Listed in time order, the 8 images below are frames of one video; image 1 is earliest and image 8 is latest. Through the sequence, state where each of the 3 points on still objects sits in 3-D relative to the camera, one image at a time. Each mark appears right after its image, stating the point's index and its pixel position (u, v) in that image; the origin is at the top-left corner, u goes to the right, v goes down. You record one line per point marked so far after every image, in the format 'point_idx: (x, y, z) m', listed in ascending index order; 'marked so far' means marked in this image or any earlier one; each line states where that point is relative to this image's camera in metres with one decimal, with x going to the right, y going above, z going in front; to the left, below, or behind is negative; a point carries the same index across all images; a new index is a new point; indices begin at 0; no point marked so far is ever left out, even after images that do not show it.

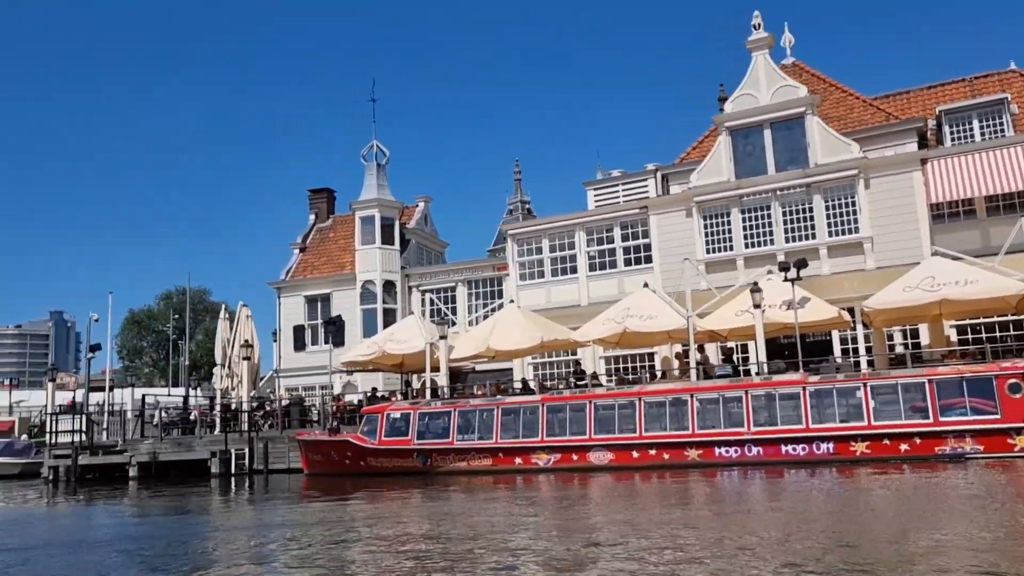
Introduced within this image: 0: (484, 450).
0: (-0.3, -3.2, +17.3) m
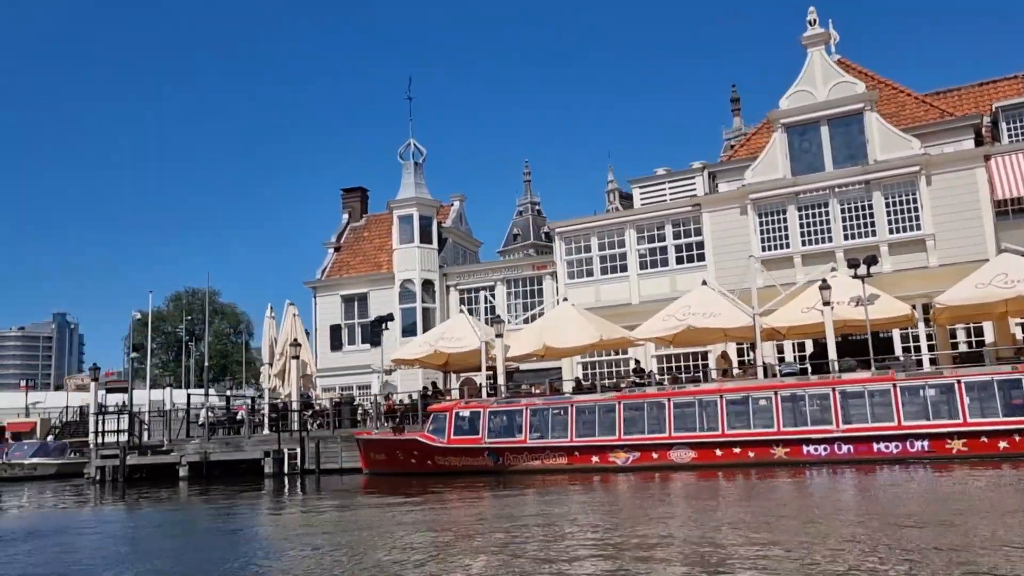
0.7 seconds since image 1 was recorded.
0: (+1.1, -3.2, +17.0) m
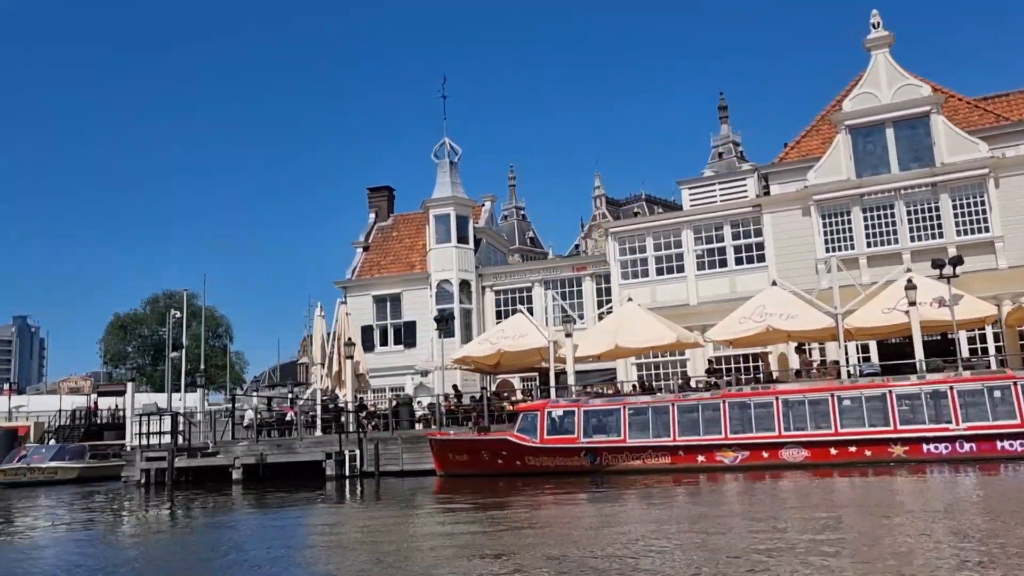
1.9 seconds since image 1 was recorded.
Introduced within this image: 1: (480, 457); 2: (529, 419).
0: (+3.0, -3.1, +16.8) m
1: (-0.6, -3.6, +18.4) m
2: (+0.4, -2.7, +17.8) m
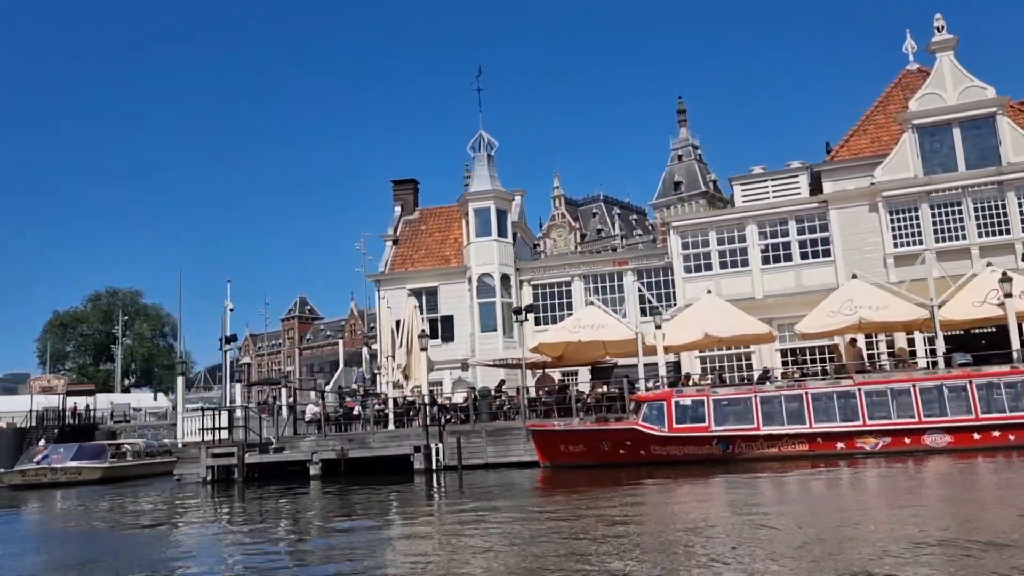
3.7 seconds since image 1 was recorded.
0: (+5.6, -2.9, +17.0) m
1: (+1.9, -3.4, +18.3) m
2: (+3.0, -2.5, +17.8) m
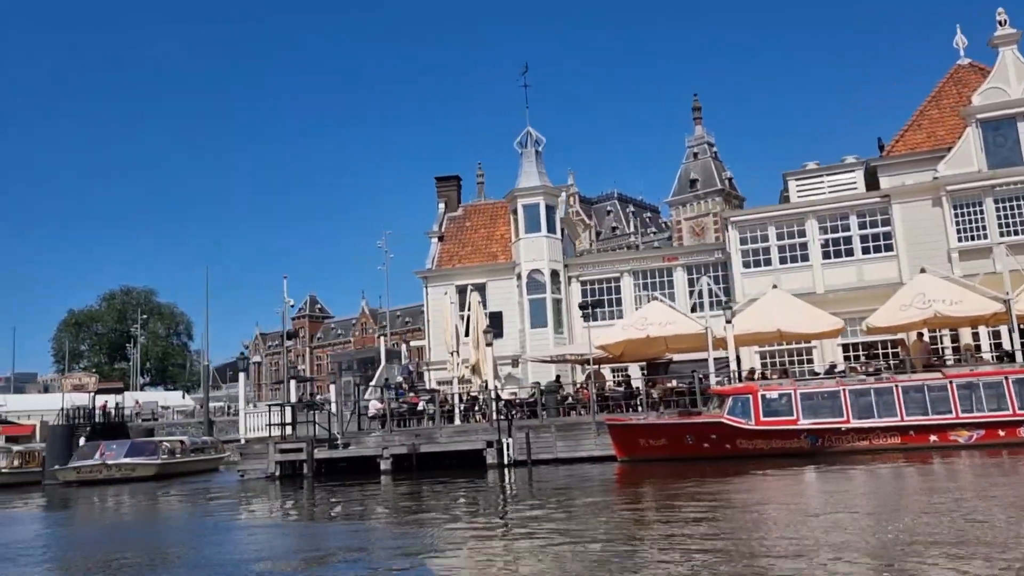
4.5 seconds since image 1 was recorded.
0: (+7.4, -2.8, +17.1) m
1: (+3.6, -3.3, +18.3) m
2: (+4.7, -2.4, +17.8) m
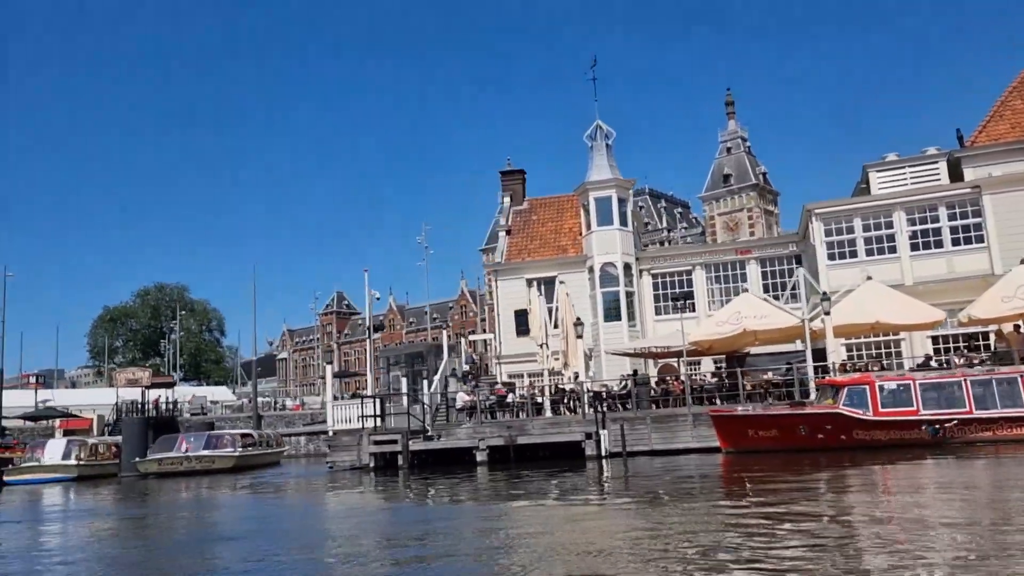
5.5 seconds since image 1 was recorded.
0: (+9.7, -2.6, +17.0) m
1: (+6.0, -3.1, +18.3) m
2: (+7.1, -2.2, +17.8) m
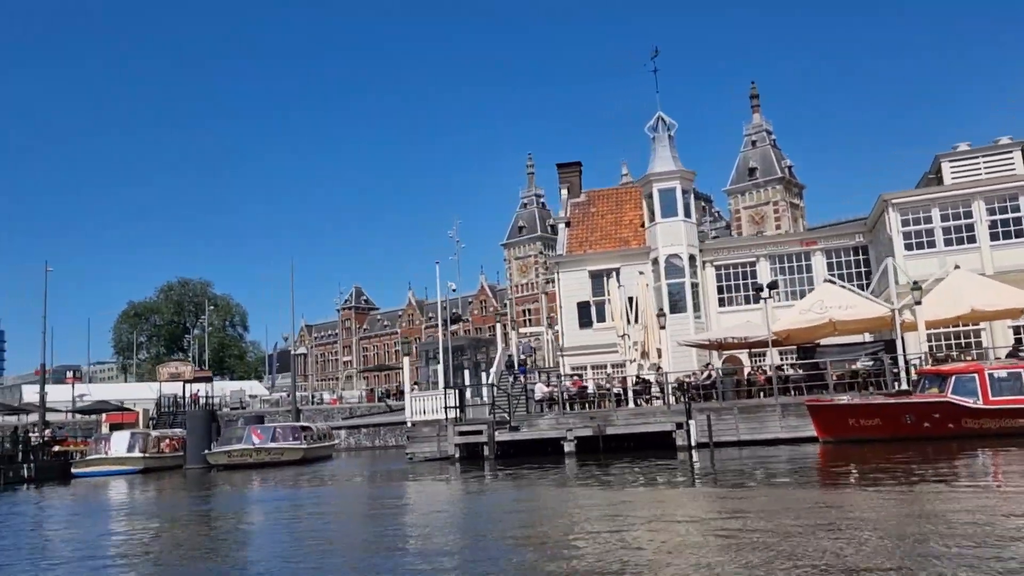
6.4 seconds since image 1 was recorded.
0: (+11.9, -2.4, +16.9) m
1: (+8.2, -2.8, +18.2) m
2: (+9.2, -1.9, +17.7) m
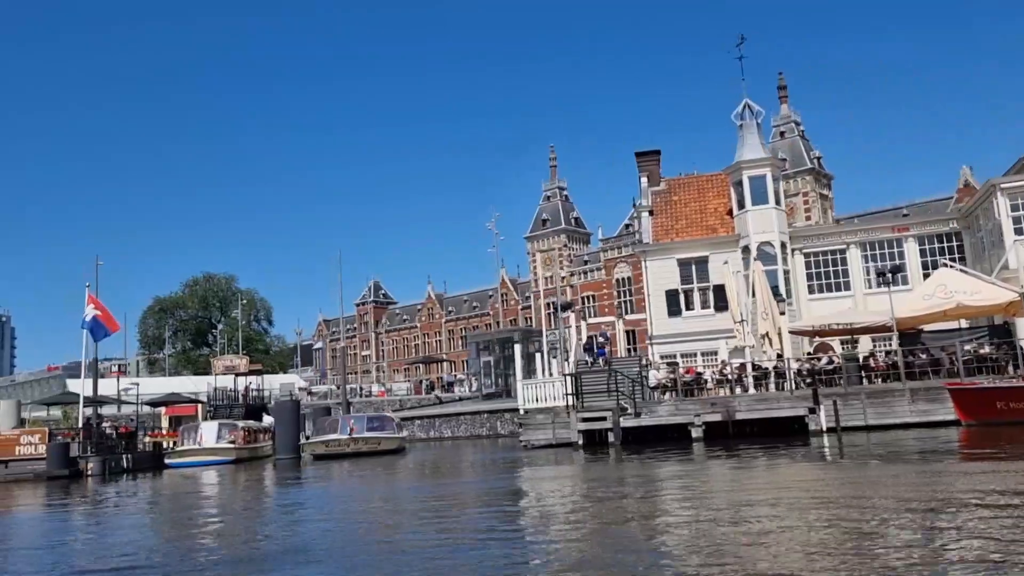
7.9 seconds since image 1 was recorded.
0: (+15.1, -2.0, +16.8) m
1: (+11.4, -2.4, +18.2) m
2: (+12.5, -1.5, +17.6) m
